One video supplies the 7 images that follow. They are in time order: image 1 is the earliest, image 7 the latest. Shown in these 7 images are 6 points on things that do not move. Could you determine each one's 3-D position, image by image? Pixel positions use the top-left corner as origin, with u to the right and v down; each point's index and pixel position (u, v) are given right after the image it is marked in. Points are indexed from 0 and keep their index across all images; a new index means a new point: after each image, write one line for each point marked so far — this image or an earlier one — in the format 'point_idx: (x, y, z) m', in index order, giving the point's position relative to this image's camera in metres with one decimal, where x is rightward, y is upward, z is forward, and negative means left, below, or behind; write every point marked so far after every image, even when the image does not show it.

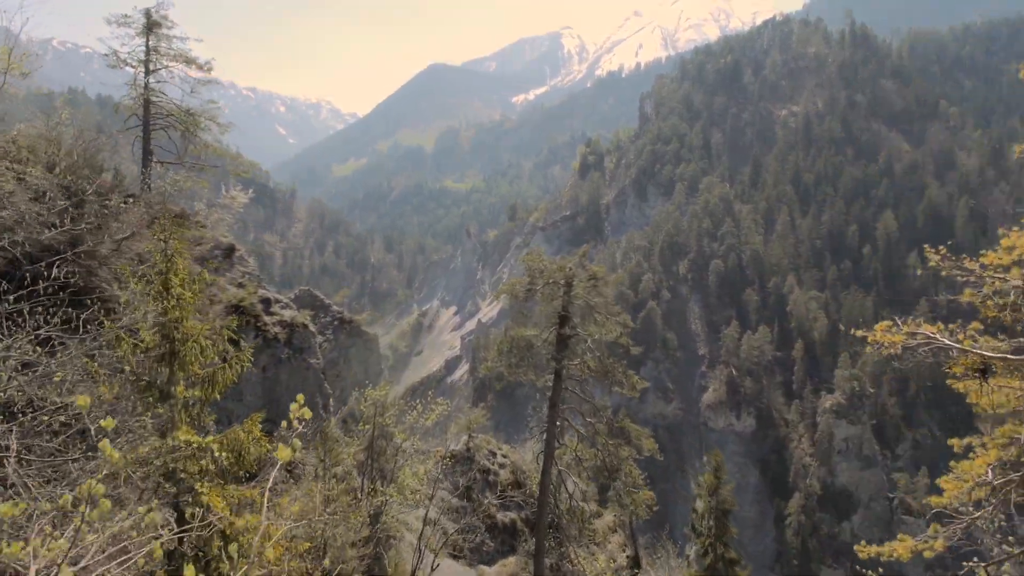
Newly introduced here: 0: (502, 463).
0: (-0.2, -6.5, +19.8) m
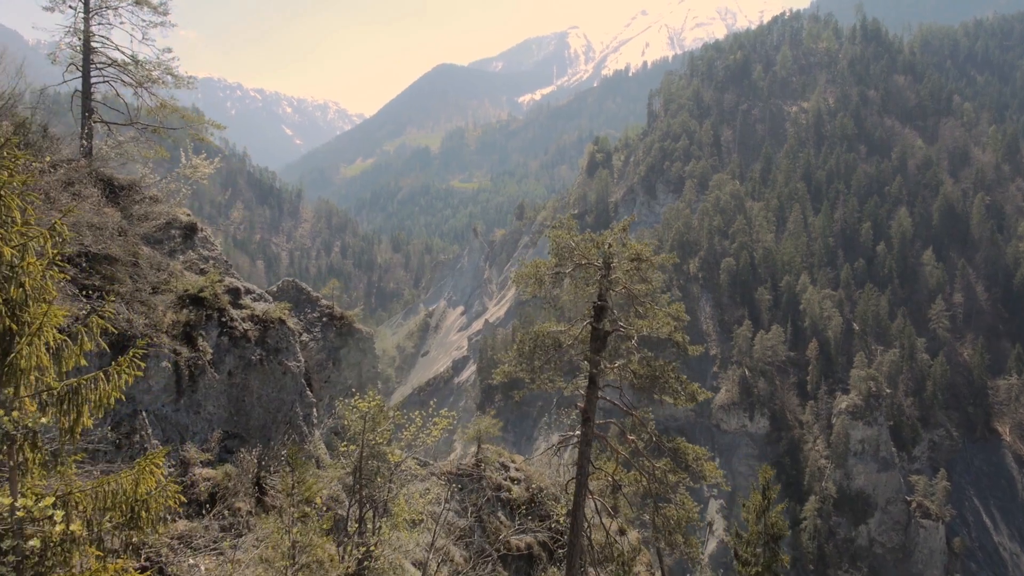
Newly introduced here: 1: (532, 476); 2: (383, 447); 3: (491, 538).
0: (+0.2, -6.3, +17.6) m
1: (+0.8, -6.5, +18.4) m
2: (-2.4, -3.0, +10.0) m
3: (-0.5, -6.6, +14.1) m
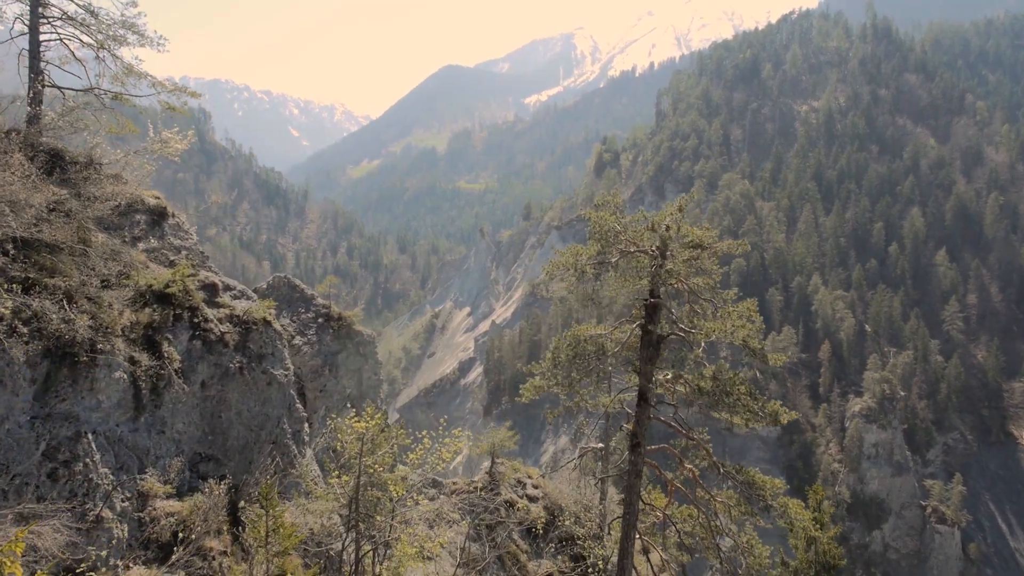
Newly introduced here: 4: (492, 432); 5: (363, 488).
0: (+0.7, -6.2, +16.0) m
1: (+1.3, -6.5, +16.8) m
2: (-2.0, -2.9, +8.4) m
3: (-0.1, -6.5, +12.5) m
4: (-0.6, -4.5, +16.6) m
5: (-2.3, -3.1, +8.2) m
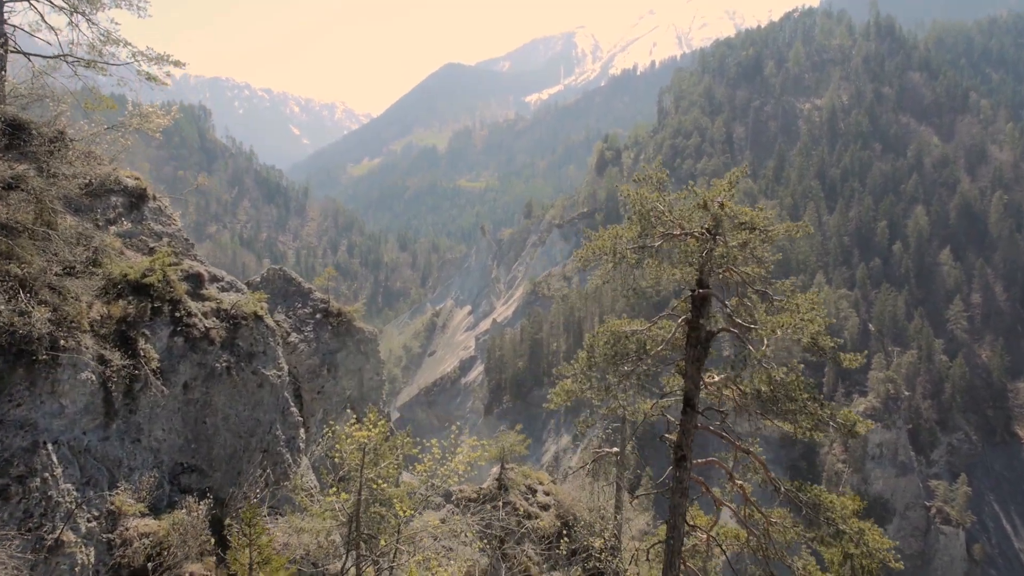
0: (+1.0, -6.1, +15.1) m
1: (+1.5, -6.3, +15.9) m
2: (-1.7, -2.8, +7.5) m
3: (+0.2, -6.4, +11.6) m
4: (-0.3, -4.3, +15.7) m
5: (-2.0, -2.9, +7.3) m
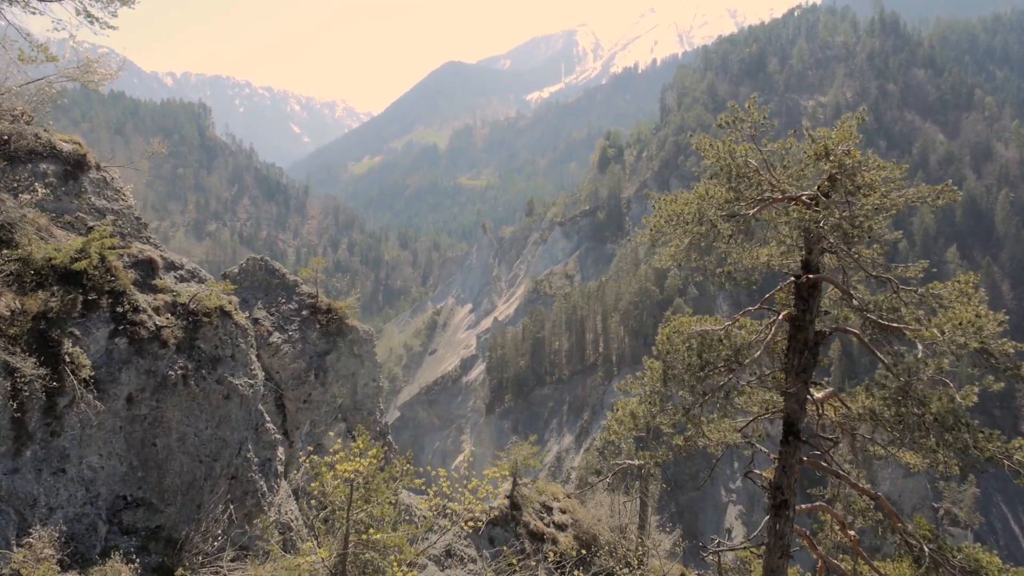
0: (+1.3, -5.9, +13.6) m
1: (+1.8, -6.2, +14.4) m
2: (-1.4, -2.6, +6.0) m
3: (+0.5, -6.2, +10.1) m
4: (0.0, -4.2, +14.2) m
5: (-1.7, -2.8, +5.8) m
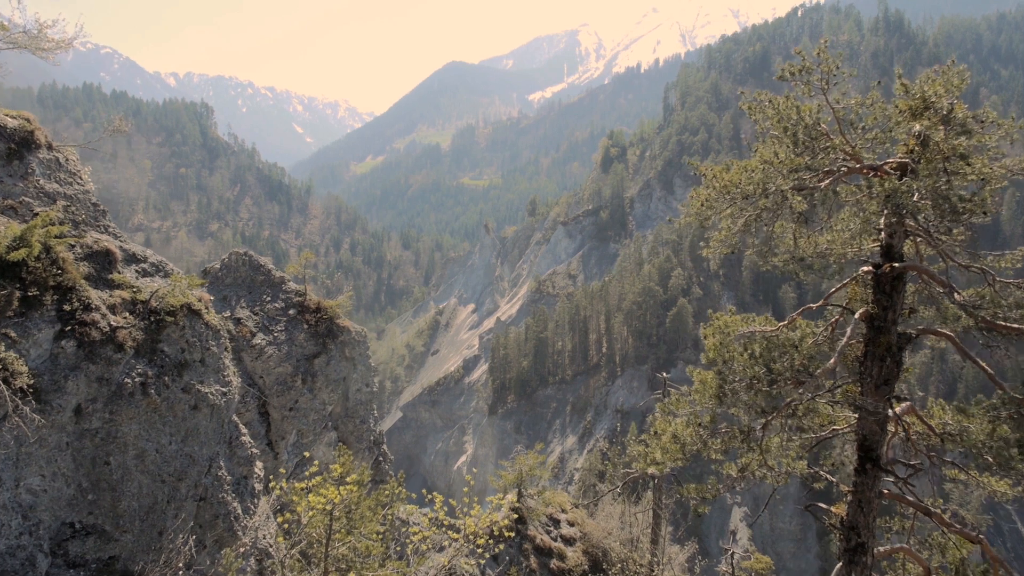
0: (+1.4, -5.9, +12.8) m
1: (+2.0, -6.1, +13.5) m
2: (-1.4, -2.6, +5.2) m
3: (+0.6, -6.2, +9.3) m
4: (+0.1, -4.1, +13.4) m
5: (-1.6, -2.8, +5.0) m
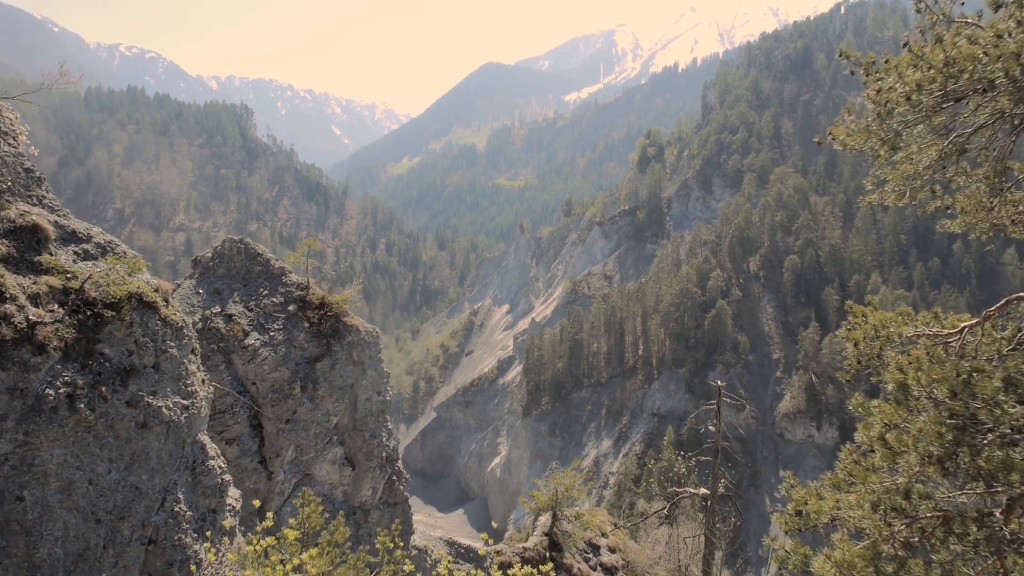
0: (+2.1, -5.8, +11.2) m
1: (+2.7, -6.0, +12.0) m
2: (-1.1, -2.5, +3.8) m
3: (+1.1, -6.1, +7.8) m
4: (+0.9, -4.1, +11.9) m
5: (-1.4, -2.6, +3.7) m
